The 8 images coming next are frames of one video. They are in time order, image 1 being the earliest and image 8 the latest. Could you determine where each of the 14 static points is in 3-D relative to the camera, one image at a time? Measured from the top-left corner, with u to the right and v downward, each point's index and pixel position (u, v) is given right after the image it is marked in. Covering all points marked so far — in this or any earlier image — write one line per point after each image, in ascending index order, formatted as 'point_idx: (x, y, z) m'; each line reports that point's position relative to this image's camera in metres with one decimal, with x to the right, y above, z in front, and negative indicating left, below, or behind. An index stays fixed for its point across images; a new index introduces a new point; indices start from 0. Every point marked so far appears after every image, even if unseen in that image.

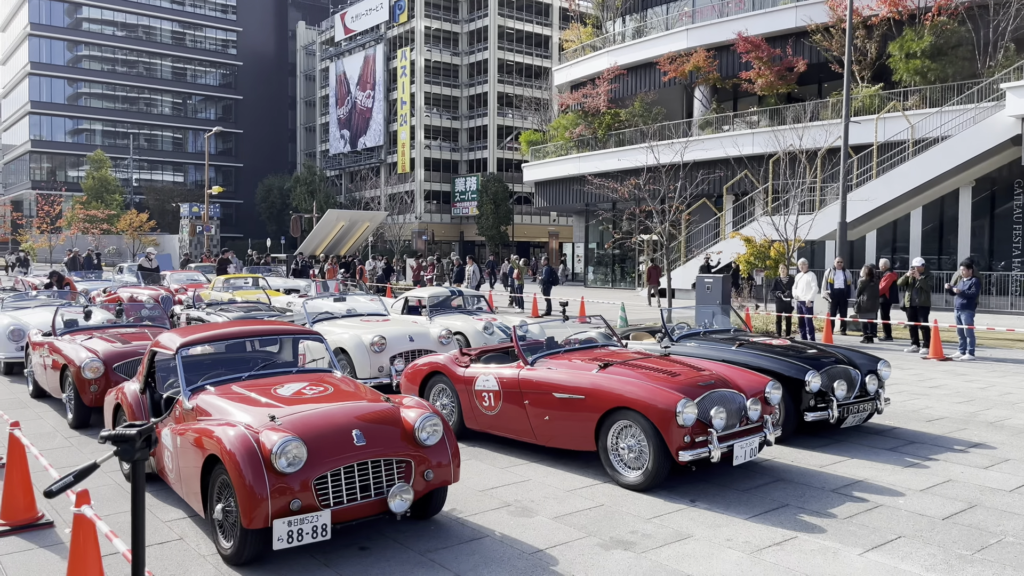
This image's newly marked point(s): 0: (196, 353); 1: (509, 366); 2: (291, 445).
0: (-2.6, -0.5, +6.7) m
1: (0.0, -0.8, +8.0) m
2: (-1.4, -1.0, +5.2) m
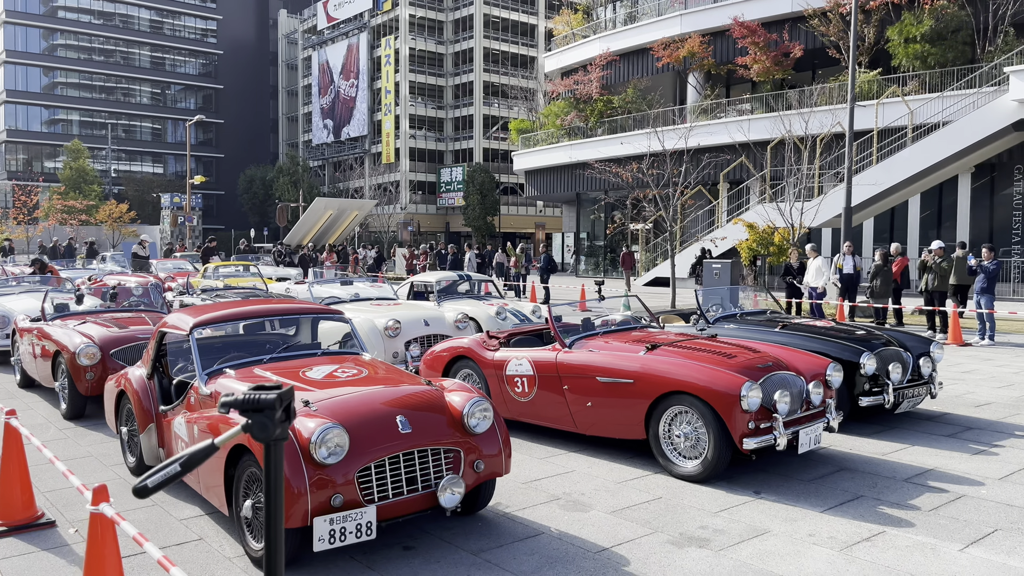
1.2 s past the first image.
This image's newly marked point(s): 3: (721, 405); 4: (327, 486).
0: (-2.2, -0.3, +6.1) m
1: (+0.3, -0.6, +7.5) m
2: (-1.0, -0.8, +4.6) m
3: (+1.5, -0.9, +6.0) m
4: (-1.0, -1.1, +4.6) m
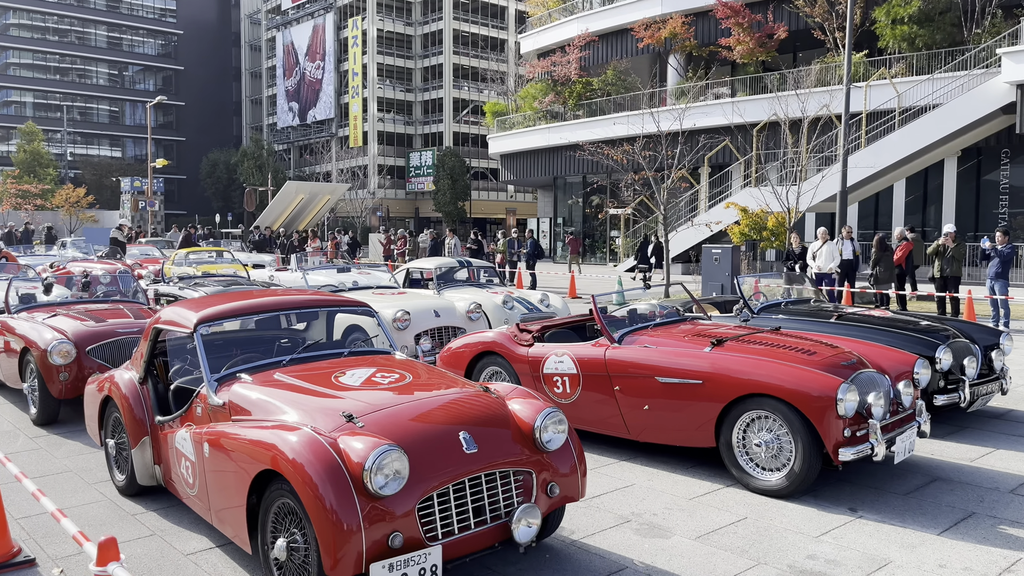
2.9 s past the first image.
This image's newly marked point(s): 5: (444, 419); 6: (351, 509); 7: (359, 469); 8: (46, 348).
0: (-1.9, -0.3, +5.1) m
1: (+0.6, -0.5, +6.7) m
2: (-0.5, -0.7, +3.7) m
3: (+1.9, -0.8, +5.2) m
4: (-0.6, -1.0, +3.7) m
5: (-0.4, -0.7, +4.2) m
6: (-0.7, -1.0, +3.6) m
7: (-0.7, -0.8, +3.7) m
8: (-4.3, -0.5, +7.5) m
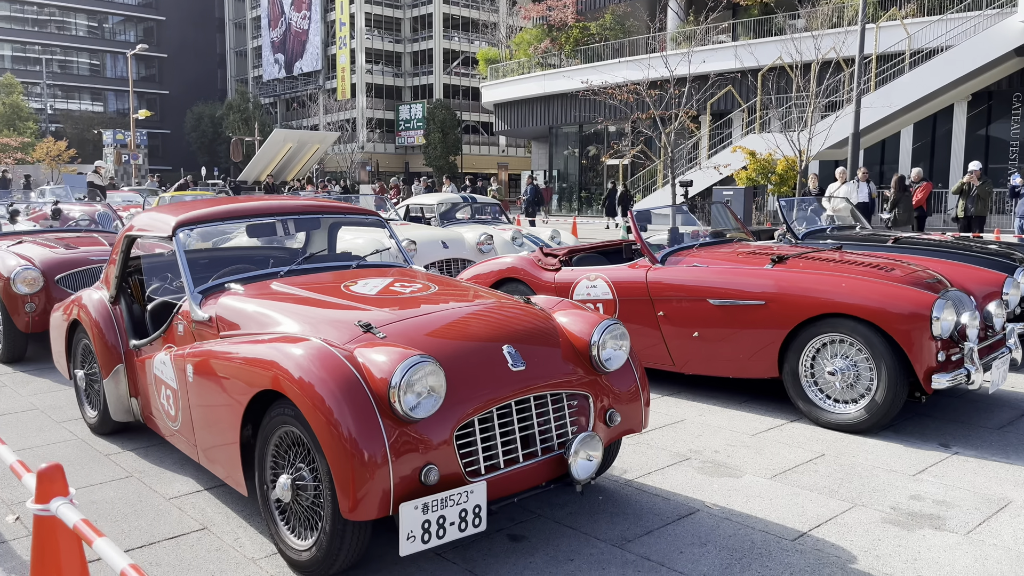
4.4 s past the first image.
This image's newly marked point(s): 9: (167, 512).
0: (-1.6, +0.3, +4.3) m
1: (+0.8, +0.1, +5.9) m
2: (-0.3, -0.3, +2.9) m
3: (+2.1, -0.2, +4.5) m
4: (-0.3, -0.6, +2.9) m
5: (-0.1, -0.2, +3.4) m
6: (-0.5, -0.5, +2.9) m
7: (-0.5, -0.4, +2.9) m
8: (-4.1, +0.1, +6.7) m
9: (-1.6, -1.0, +3.8) m
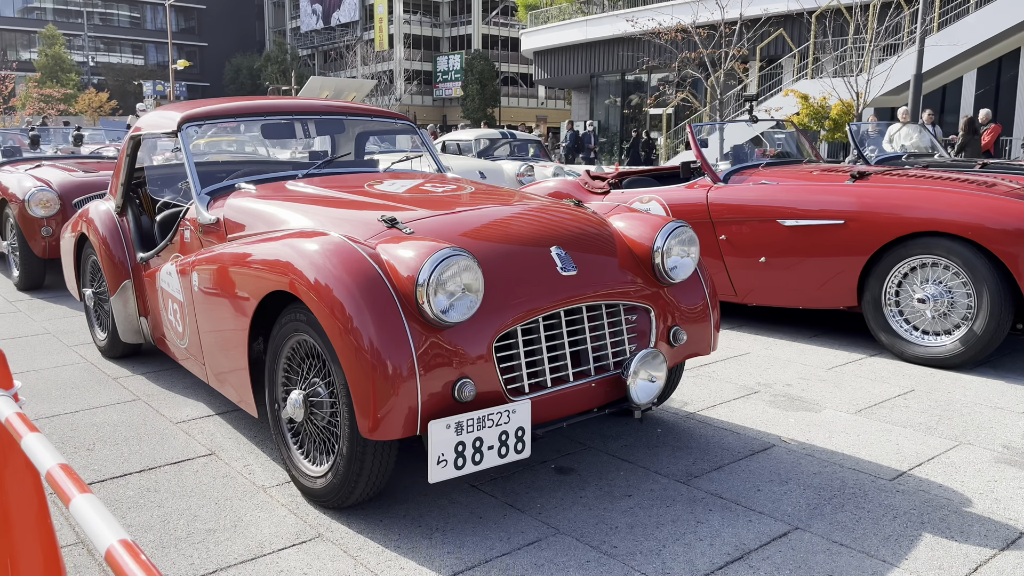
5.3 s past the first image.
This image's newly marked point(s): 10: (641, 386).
0: (-1.4, +0.7, +3.9) m
1: (+1.1, +0.6, +5.3) m
2: (-0.2, +0.1, +2.5) m
3: (+2.3, +0.2, +3.9) m
4: (-0.2, -0.2, +2.5) m
5: (0.0, +0.2, +2.9) m
6: (-0.3, -0.2, +2.4) m
7: (-0.3, 0.0, +2.5) m
8: (-3.8, +0.7, +6.3) m
9: (-1.4, -0.6, +3.4) m
10: (+0.4, -0.3, +2.8) m
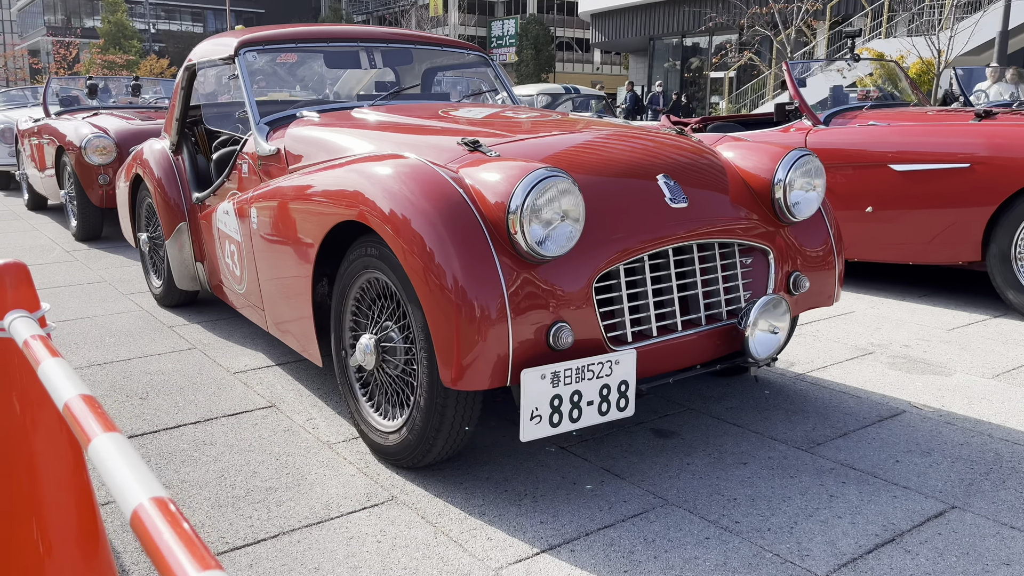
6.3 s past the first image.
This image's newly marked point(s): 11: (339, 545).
0: (-1.1, +1.0, +3.6) m
1: (+1.5, +0.9, +4.9) m
2: (+0.1, +0.3, +2.1) m
3: (+2.7, +0.4, +3.3) m
4: (+0.1, 0.0, +2.1) m
5: (+0.4, +0.4, +2.5) m
6: (-0.1, 0.0, +2.1) m
7: (0.0, +0.2, +2.1) m
8: (-3.2, +1.1, +6.1) m
9: (-1.1, -0.4, +3.1) m
10: (+0.7, -0.1, +2.4) m
11: (-0.4, -0.6, +2.0) m
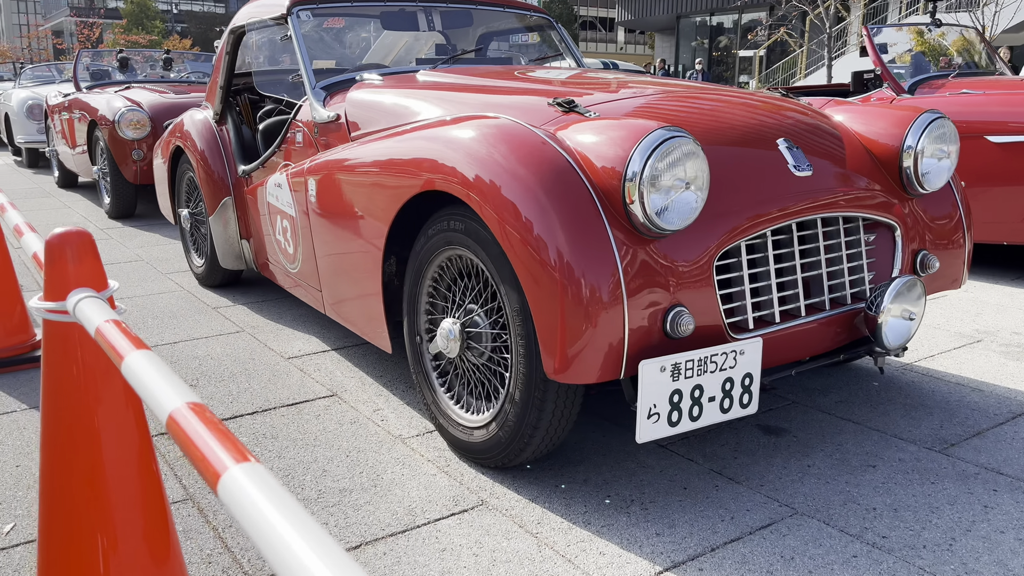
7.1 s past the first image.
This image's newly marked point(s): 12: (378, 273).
0: (-0.8, +1.0, +3.3) m
1: (+1.9, +1.0, +4.5) m
2: (+0.4, +0.3, +1.8) m
3: (+3.0, +0.4, +3.0) m
4: (+0.3, 0.0, +1.8) m
5: (+0.6, +0.5, +2.2) m
6: (+0.2, +0.1, +1.8) m
7: (+0.2, +0.2, +1.8) m
8: (-2.9, +1.2, +5.9) m
9: (-0.8, -0.3, +2.9) m
10: (+1.0, -0.1, +2.1) m
11: (-0.2, -0.6, +1.7) m
12: (-0.4, +0.1, +2.5) m
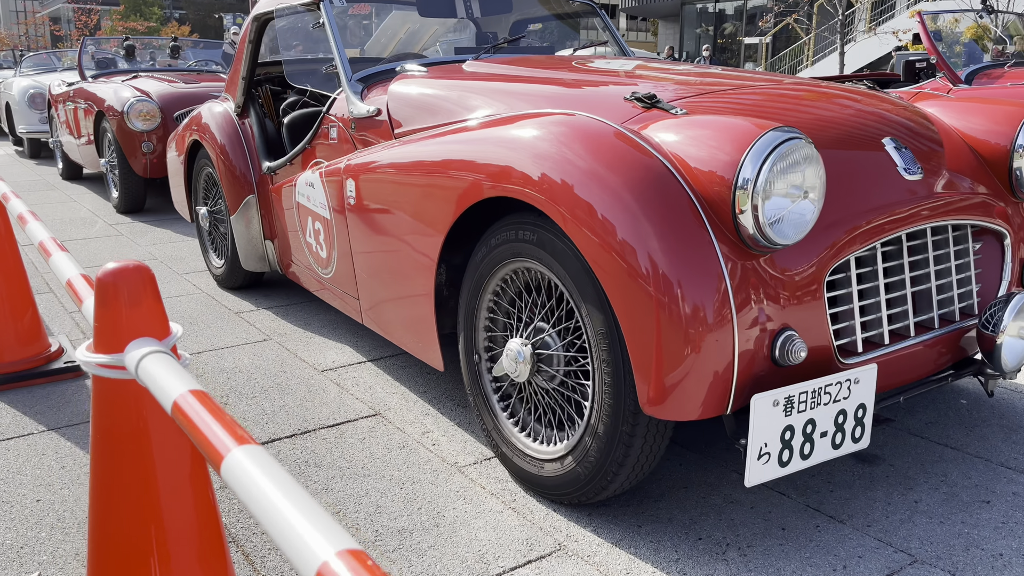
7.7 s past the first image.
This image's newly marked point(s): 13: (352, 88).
0: (-0.6, +1.0, +3.1) m
1: (+2.0, +1.0, +4.3) m
2: (+0.5, +0.3, +1.6) m
3: (+3.2, +0.4, +2.8) m
4: (+0.5, 0.0, +1.6) m
5: (+0.8, +0.4, +2.0) m
6: (+0.4, 0.0, +1.6) m
7: (+0.4, +0.2, +1.6) m
8: (-2.7, +1.2, +5.7) m
9: (-0.6, -0.3, +2.7) m
10: (+1.2, -0.1, +1.9) m
11: (0.0, -0.6, +1.5) m
12: (-0.2, 0.0, +2.3) m
13: (-0.6, +0.7, +2.8) m
